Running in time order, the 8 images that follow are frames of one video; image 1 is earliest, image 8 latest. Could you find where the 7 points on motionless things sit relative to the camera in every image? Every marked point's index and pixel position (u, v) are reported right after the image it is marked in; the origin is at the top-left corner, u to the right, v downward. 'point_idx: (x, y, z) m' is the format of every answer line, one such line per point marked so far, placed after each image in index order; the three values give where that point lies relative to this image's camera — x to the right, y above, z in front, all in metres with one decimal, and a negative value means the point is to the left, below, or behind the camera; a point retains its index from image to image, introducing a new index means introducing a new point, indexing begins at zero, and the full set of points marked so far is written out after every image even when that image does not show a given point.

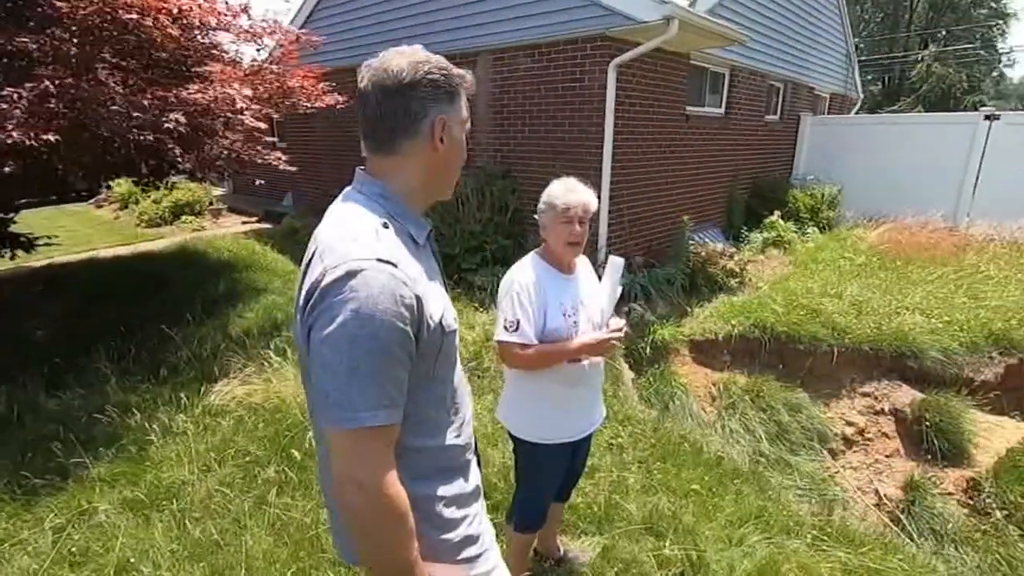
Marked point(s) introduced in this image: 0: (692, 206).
0: (+2.9, +1.3, +8.7) m
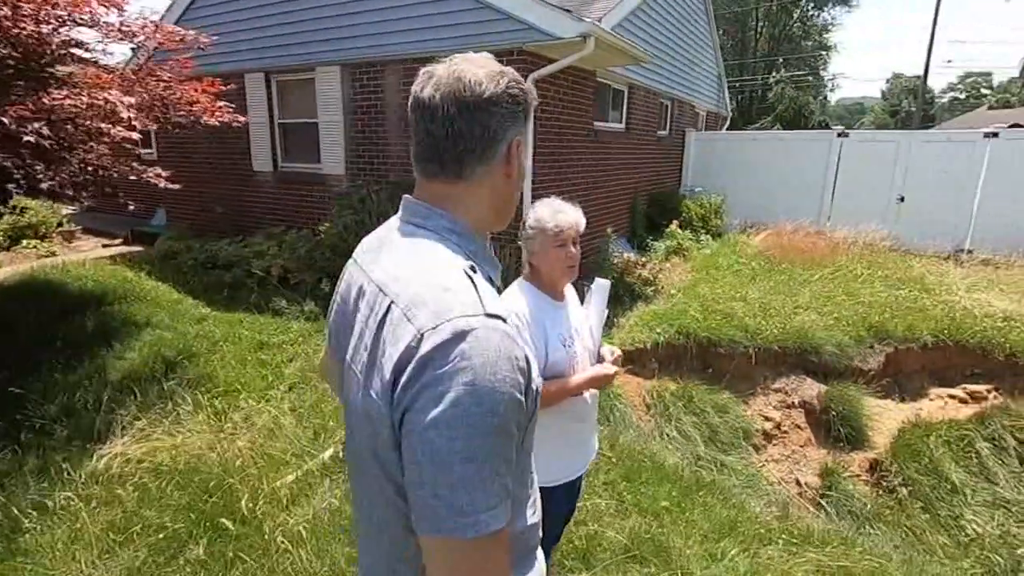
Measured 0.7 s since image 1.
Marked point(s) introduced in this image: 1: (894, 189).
0: (+1.5, +1.1, +9.0) m
1: (+7.2, +1.9, +10.4) m
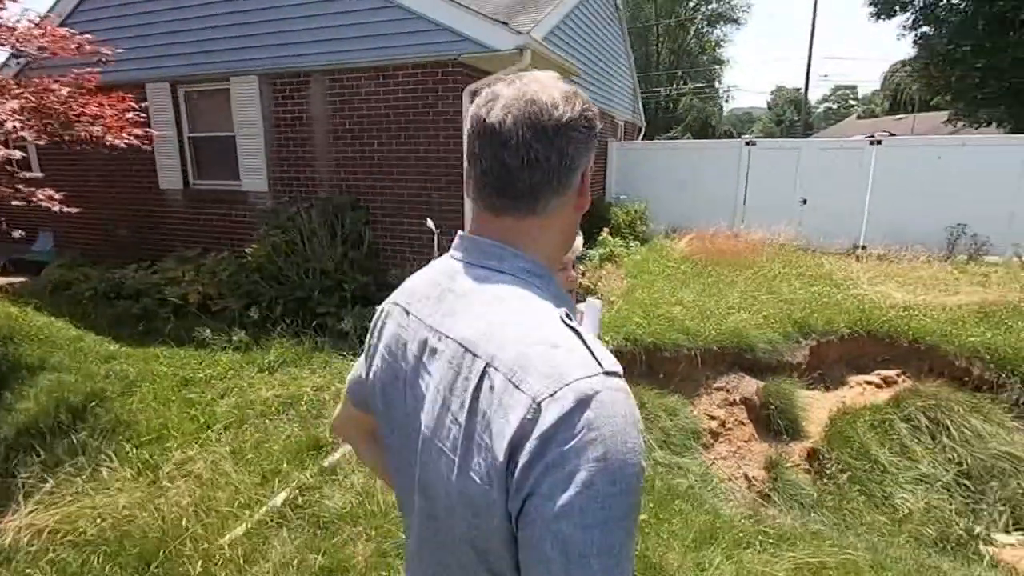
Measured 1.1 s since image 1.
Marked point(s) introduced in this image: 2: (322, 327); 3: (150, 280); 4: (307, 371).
0: (+0.4, +1.0, +9.0) m
1: (+5.9, +2.0, +11.2) m
2: (-2.1, -0.4, +6.0) m
3: (-4.7, +0.1, +7.0) m
4: (-2.0, -0.8, +5.1) m
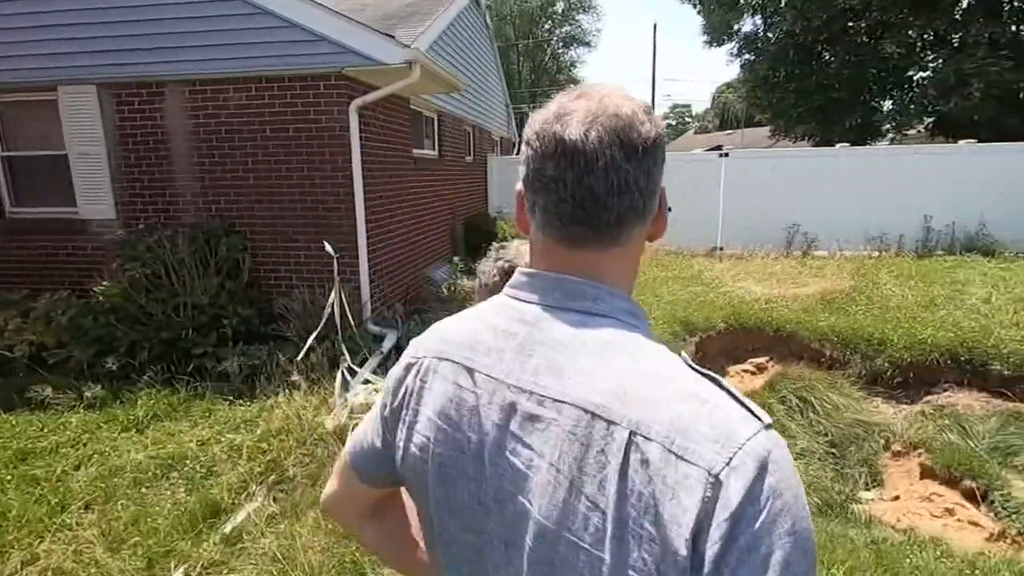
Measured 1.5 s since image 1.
0: (-1.3, +0.7, +8.8) m
1: (+3.4, +2.0, +12.2) m
2: (-3.0, -0.8, +5.3) m
3: (-5.8, -0.5, +5.7) m
4: (-2.7, -1.1, +4.4) m
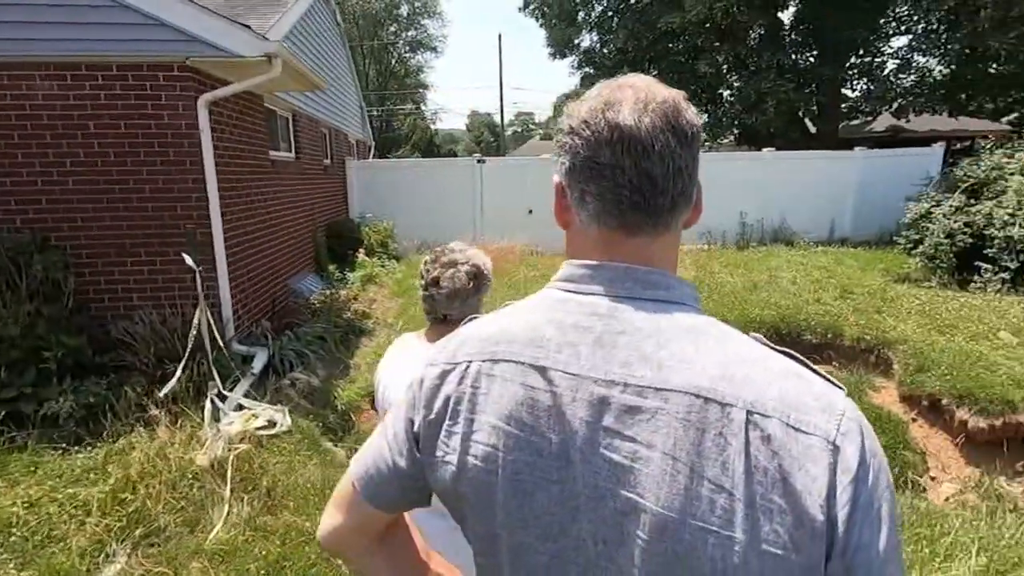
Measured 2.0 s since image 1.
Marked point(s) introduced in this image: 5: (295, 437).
0: (-3.3, +0.5, +8.1) m
1: (+0.3, +2.0, +12.7) m
2: (-4.0, -1.0, +4.3) m
3: (-6.7, -0.9, +4.0) m
4: (-3.4, -1.3, +3.6) m
5: (-1.7, -1.2, +4.3) m
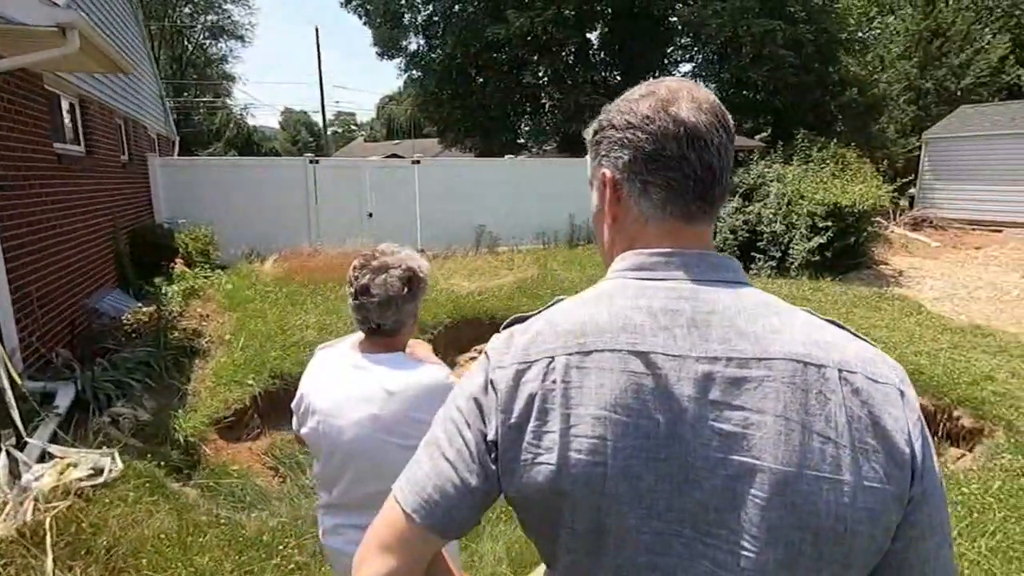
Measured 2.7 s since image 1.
0: (-5.3, +0.2, +6.8) m
1: (-3.3, +1.8, +12.2) m
2: (-4.7, -1.3, +2.9) m
3: (-7.2, -1.2, +1.8) m
4: (-3.9, -1.5, +2.4) m
5: (-2.5, -1.3, +3.6) m
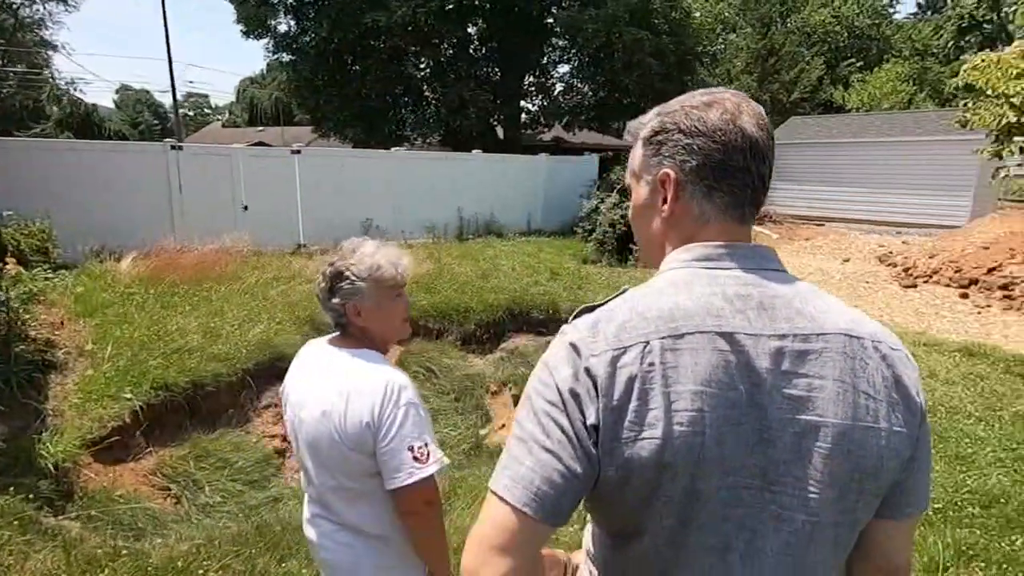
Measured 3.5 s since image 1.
0: (-6.3, +0.2, +5.5) m
1: (-5.7, +1.9, +11.2) m
2: (-4.8, -1.3, +1.9) m
3: (-7.1, -1.4, +0.2) m
4: (-4.0, -1.6, +1.6) m
5: (-2.9, -1.3, +3.1) m
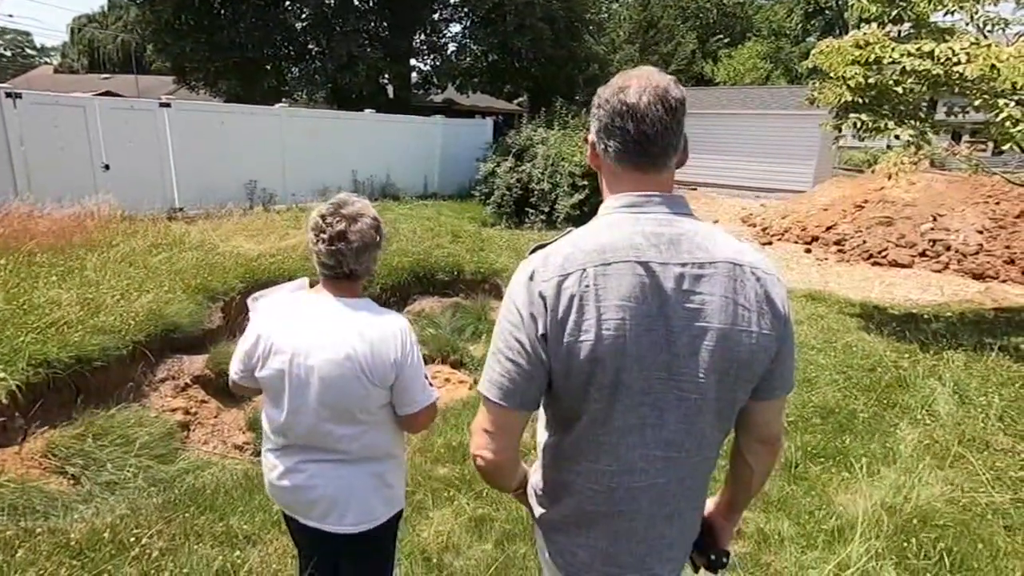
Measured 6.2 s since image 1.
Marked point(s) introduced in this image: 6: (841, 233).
0: (-7.1, +0.4, +4.4) m
1: (-7.6, +2.4, +9.9) m
2: (-4.9, -1.3, +1.3) m
3: (-6.8, -1.5, -0.8) m
4: (-4.0, -1.5, +1.2) m
5: (-3.3, -1.2, +2.7) m
6: (+7.1, +1.2, +11.6) m
